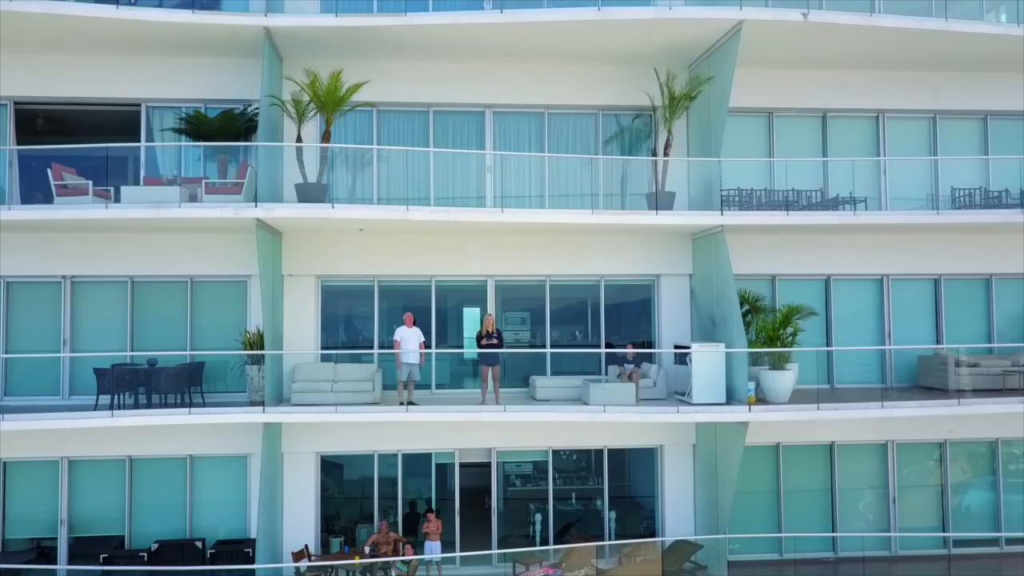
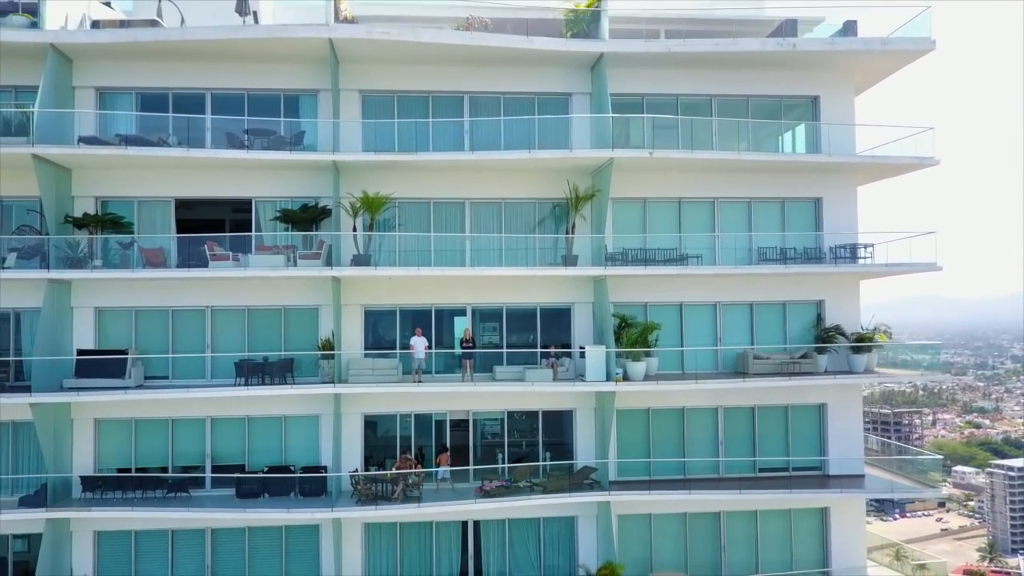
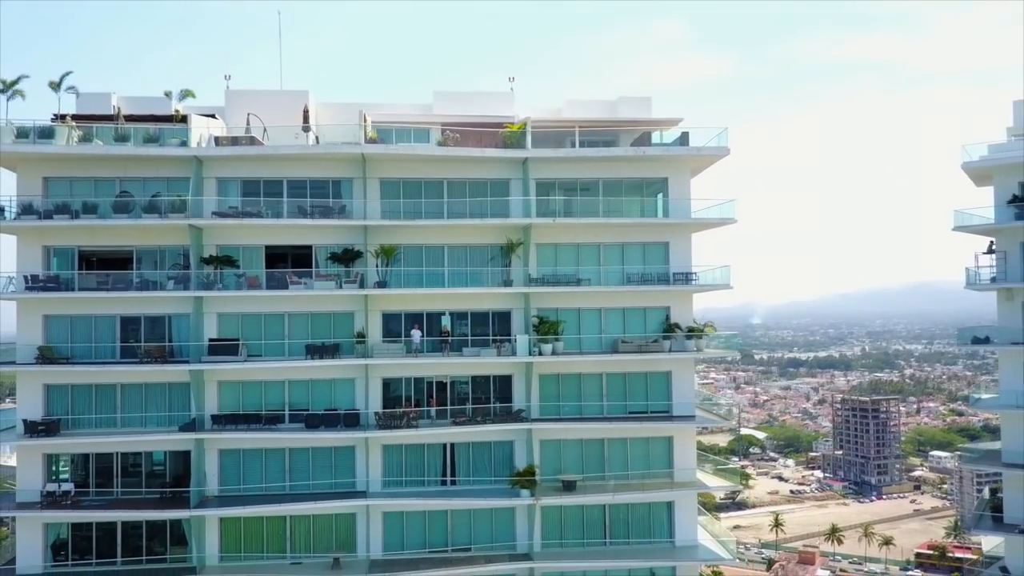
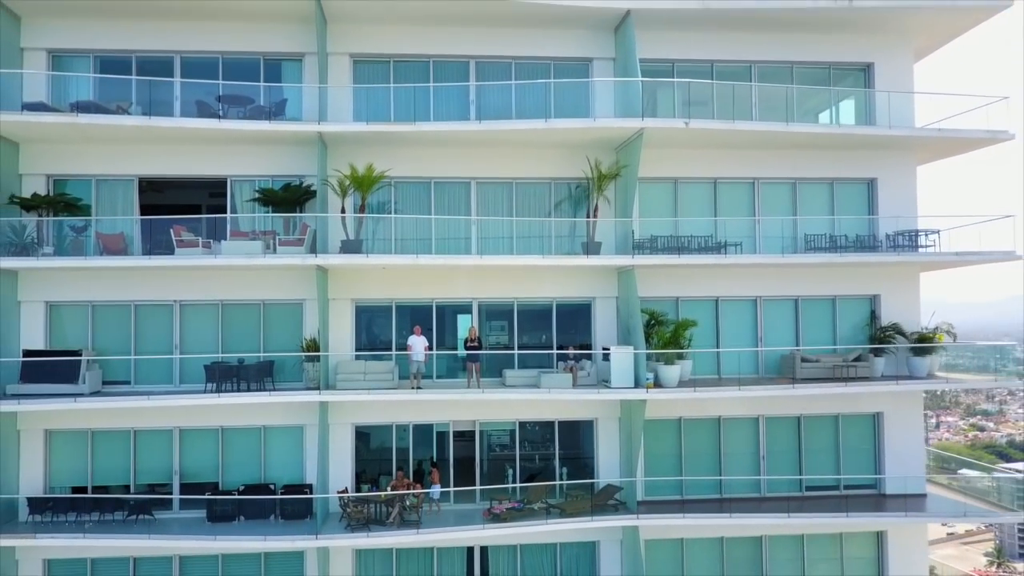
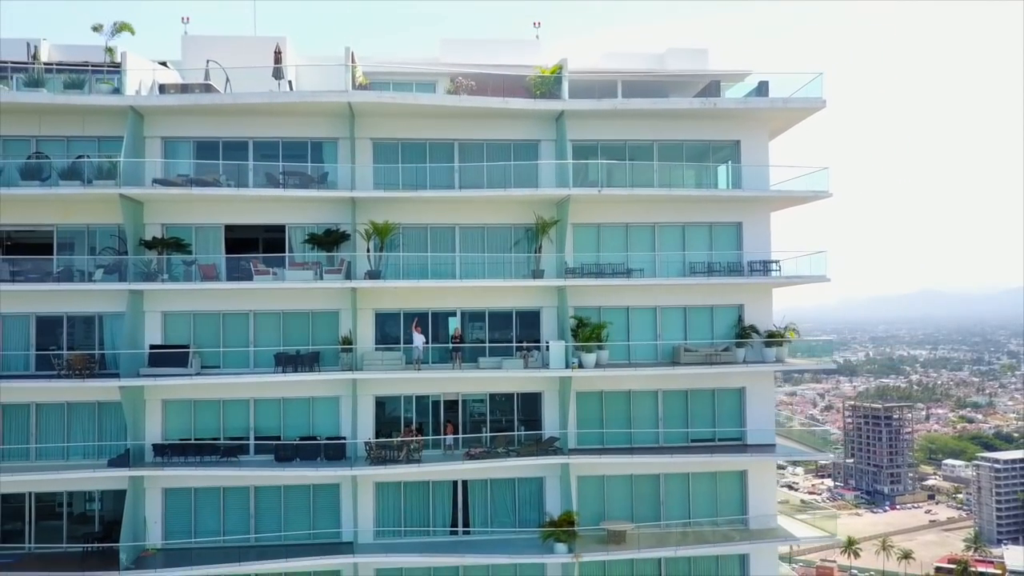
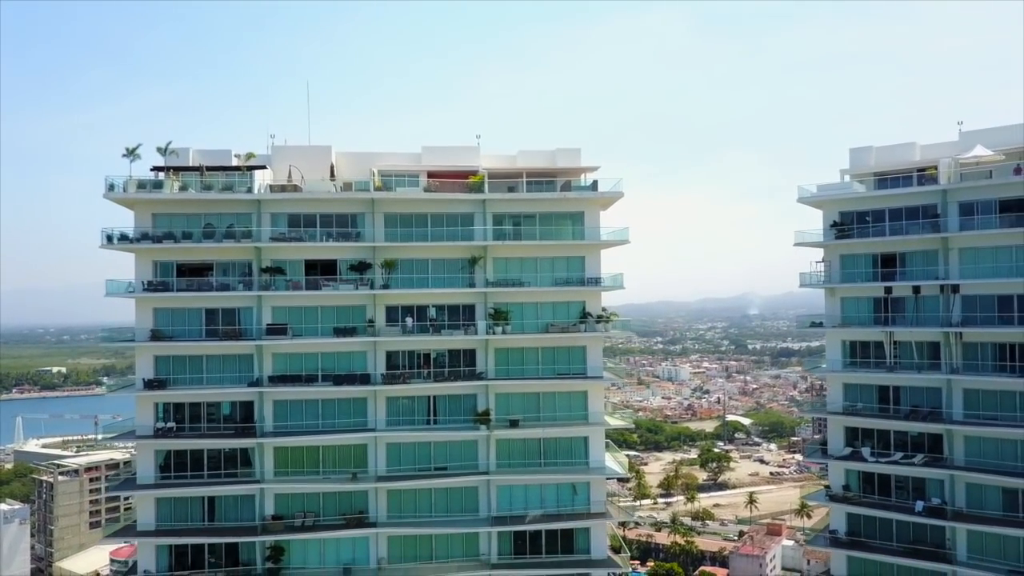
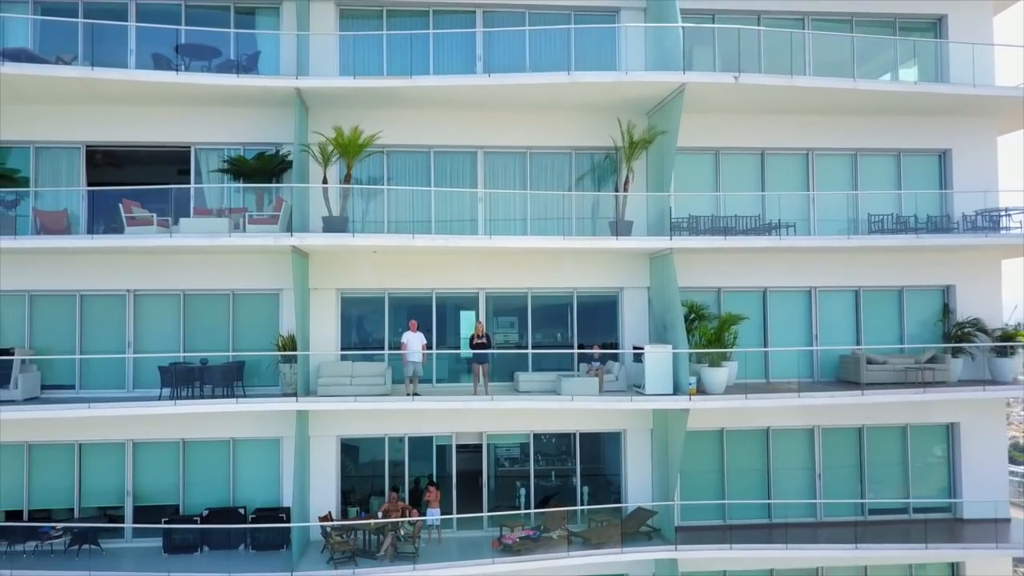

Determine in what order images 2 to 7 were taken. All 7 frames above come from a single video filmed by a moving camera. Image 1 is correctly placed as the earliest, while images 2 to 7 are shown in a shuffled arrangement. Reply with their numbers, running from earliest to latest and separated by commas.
7, 4, 2, 5, 3, 6
